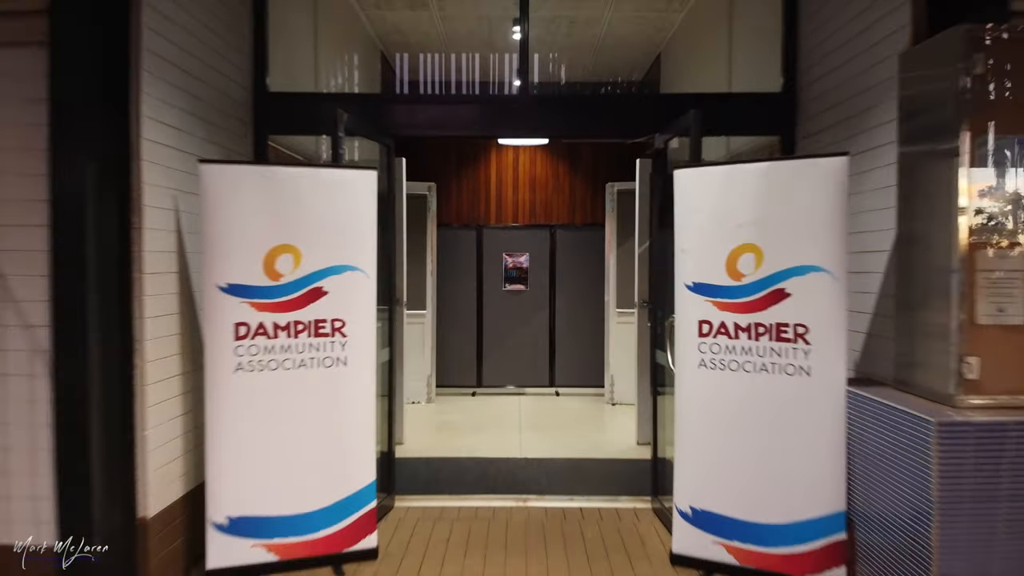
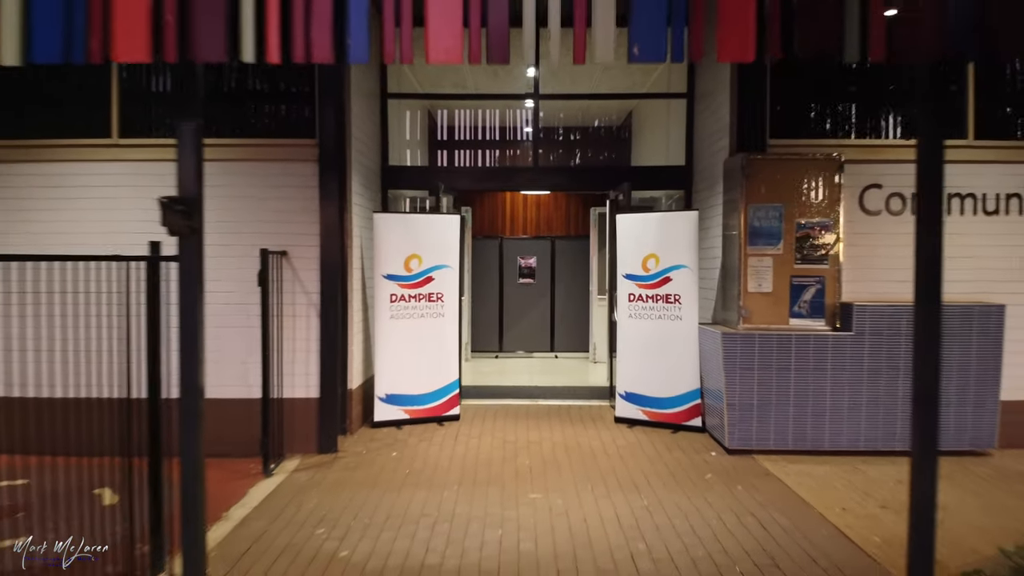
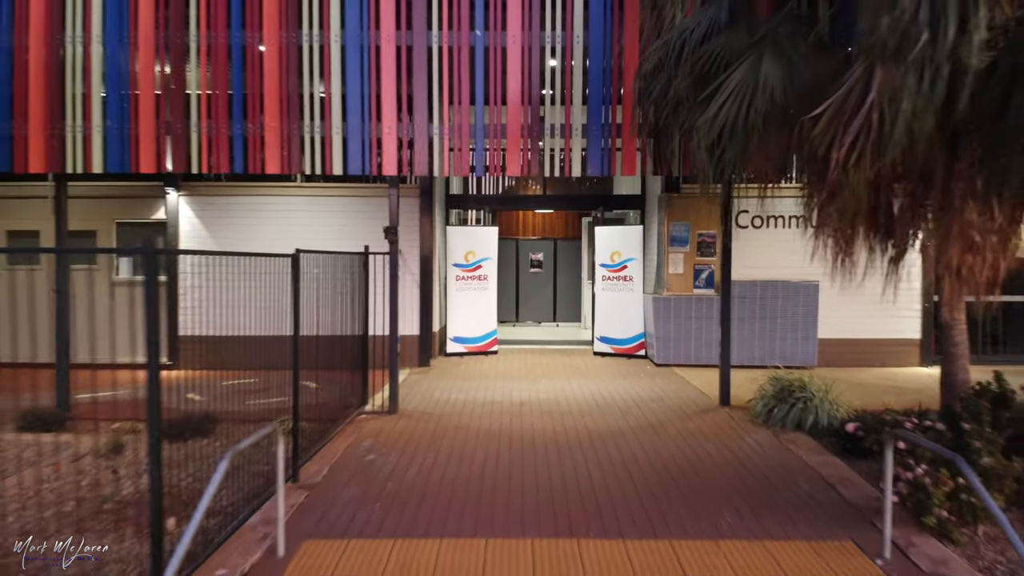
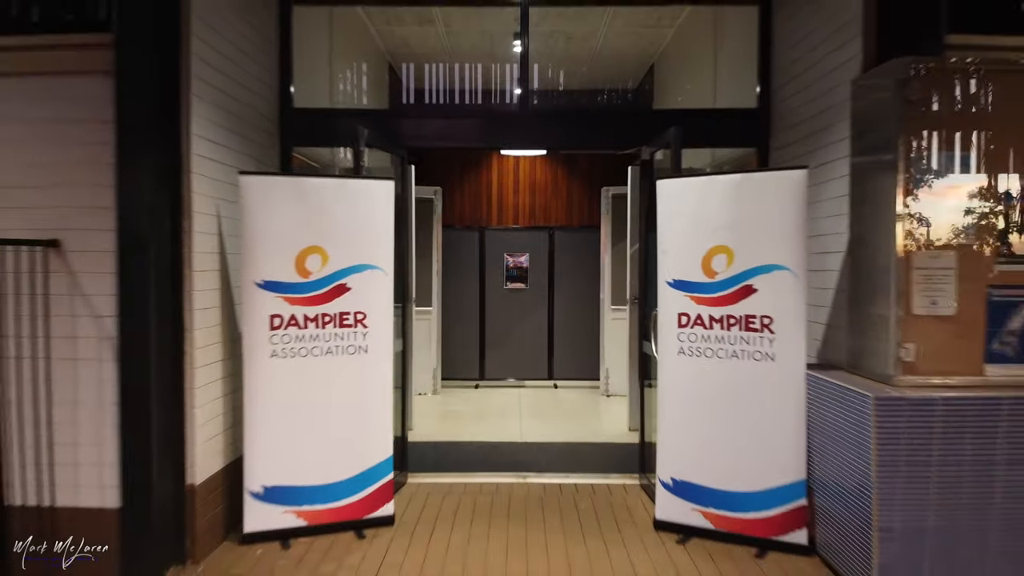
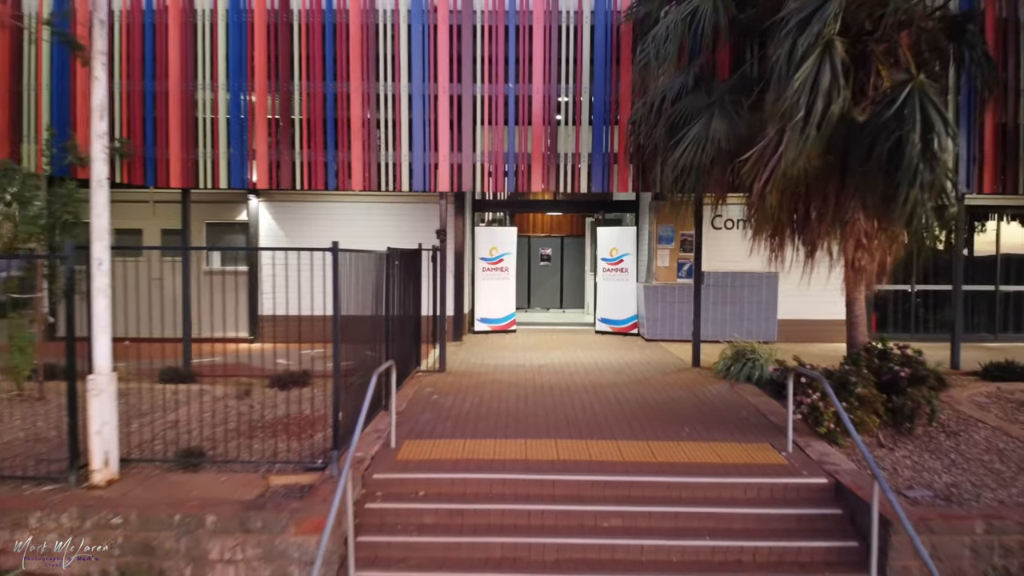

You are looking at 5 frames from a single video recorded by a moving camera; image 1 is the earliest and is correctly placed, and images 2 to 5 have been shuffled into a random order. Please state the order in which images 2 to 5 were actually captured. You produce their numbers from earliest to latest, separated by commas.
4, 2, 3, 5
